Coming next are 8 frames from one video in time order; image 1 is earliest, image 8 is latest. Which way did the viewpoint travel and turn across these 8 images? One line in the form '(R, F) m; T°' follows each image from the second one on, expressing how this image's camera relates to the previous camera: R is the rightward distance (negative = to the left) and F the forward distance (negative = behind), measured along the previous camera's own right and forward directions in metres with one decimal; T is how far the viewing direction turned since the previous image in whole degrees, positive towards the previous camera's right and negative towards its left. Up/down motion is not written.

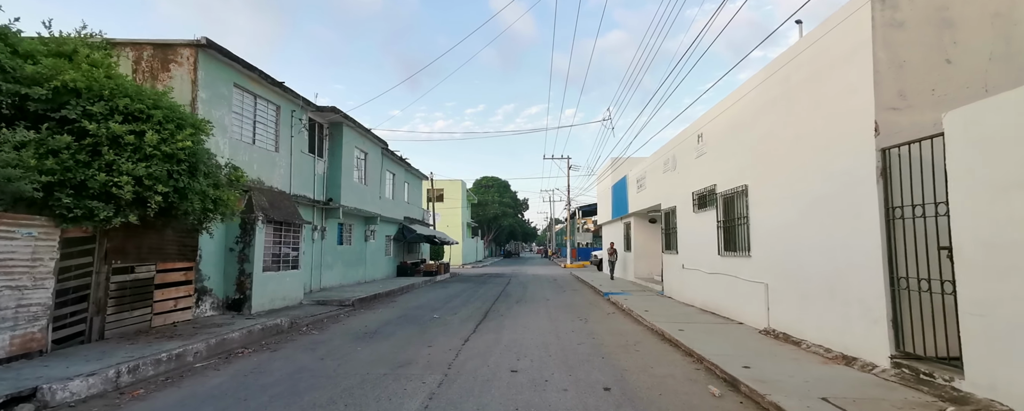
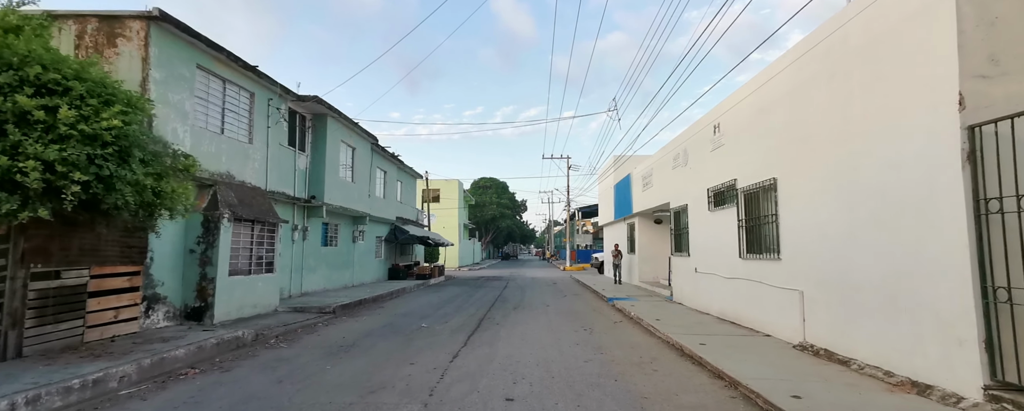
(0.0, +1.1) m; 0°
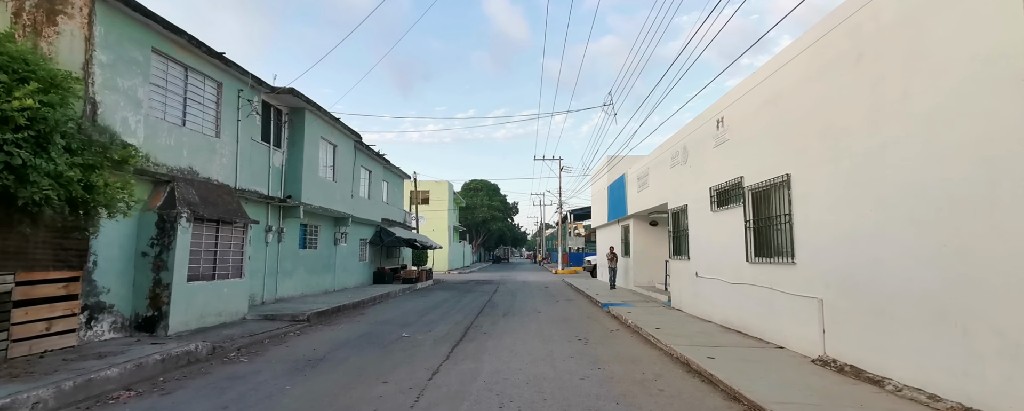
(+0.1, +0.8) m; +1°
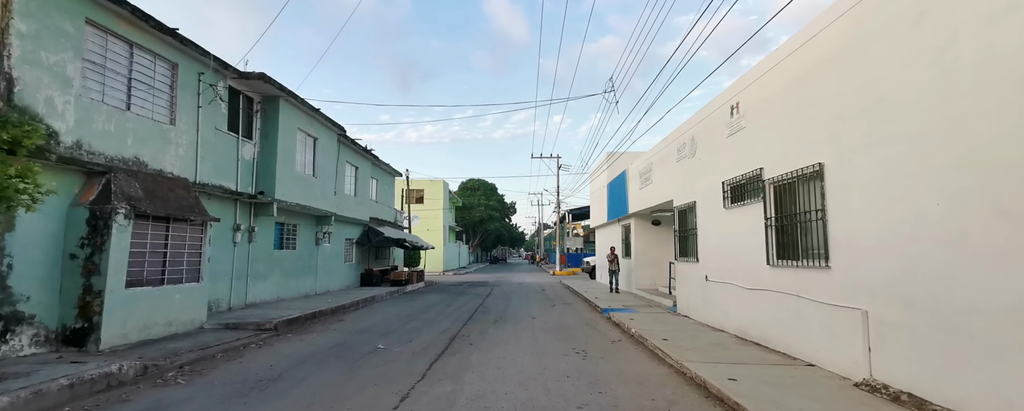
(+0.2, +1.1) m; 0°
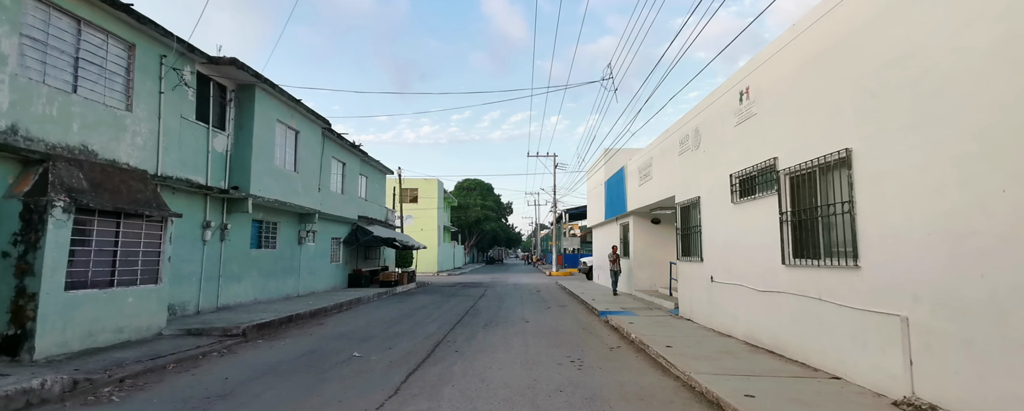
(+0.1, +0.8) m; 0°
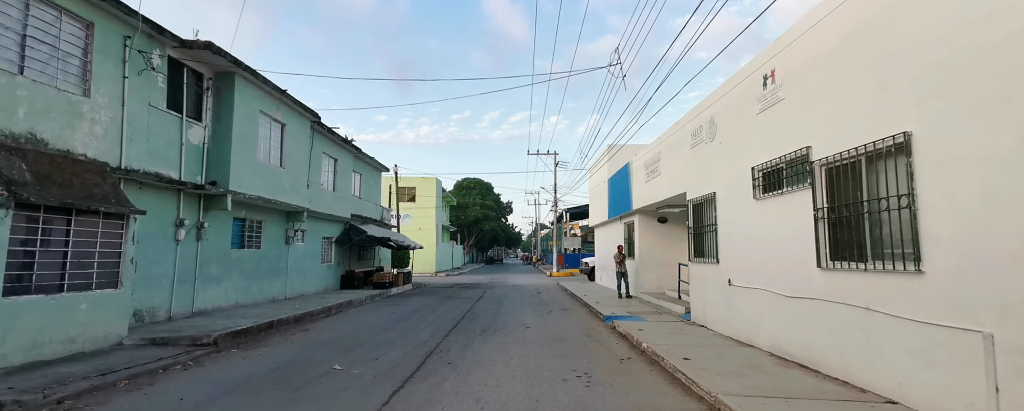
(0.0, +0.8) m; 0°
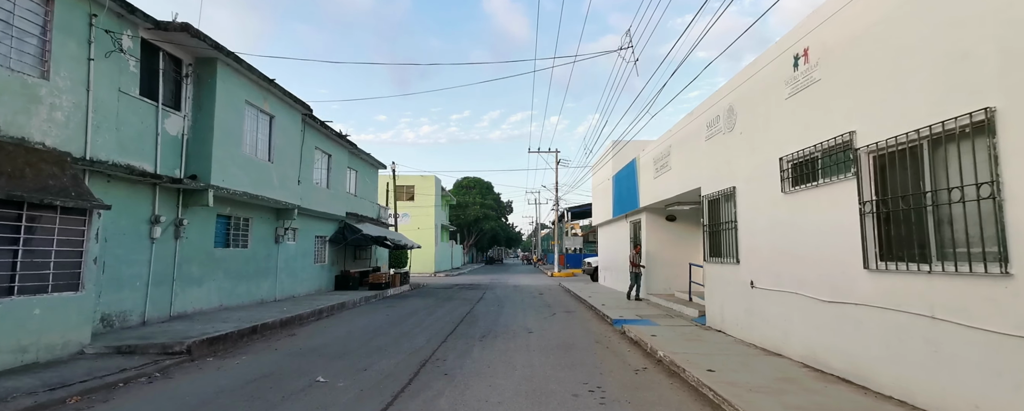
(-0.1, +0.7) m; 0°
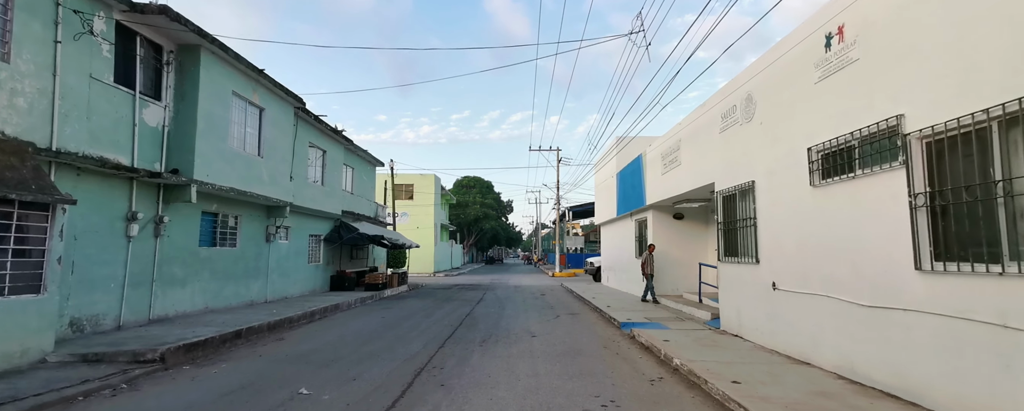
(0.0, +0.6) m; 0°
